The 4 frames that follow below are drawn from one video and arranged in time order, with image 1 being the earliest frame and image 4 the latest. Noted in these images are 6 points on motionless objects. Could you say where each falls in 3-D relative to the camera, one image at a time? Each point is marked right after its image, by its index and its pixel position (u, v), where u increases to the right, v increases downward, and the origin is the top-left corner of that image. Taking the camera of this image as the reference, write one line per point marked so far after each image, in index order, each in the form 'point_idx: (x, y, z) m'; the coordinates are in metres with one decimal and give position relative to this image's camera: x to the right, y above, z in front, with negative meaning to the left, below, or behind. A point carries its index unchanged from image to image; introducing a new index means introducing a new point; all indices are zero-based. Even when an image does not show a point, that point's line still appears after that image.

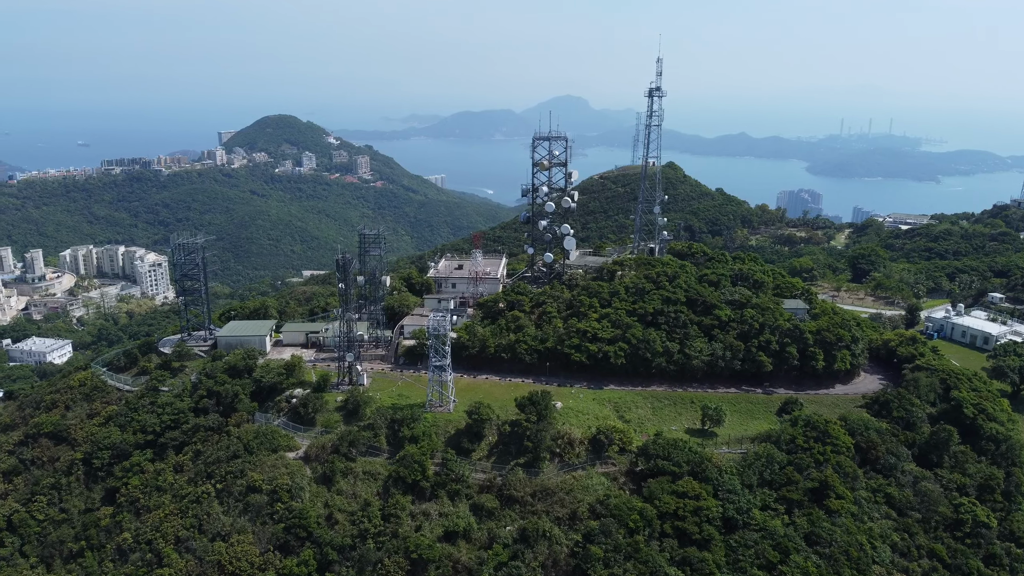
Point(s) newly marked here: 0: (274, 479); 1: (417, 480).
0: (-7.3, -5.9, +19.8) m
1: (-2.9, -5.9, +19.6) m
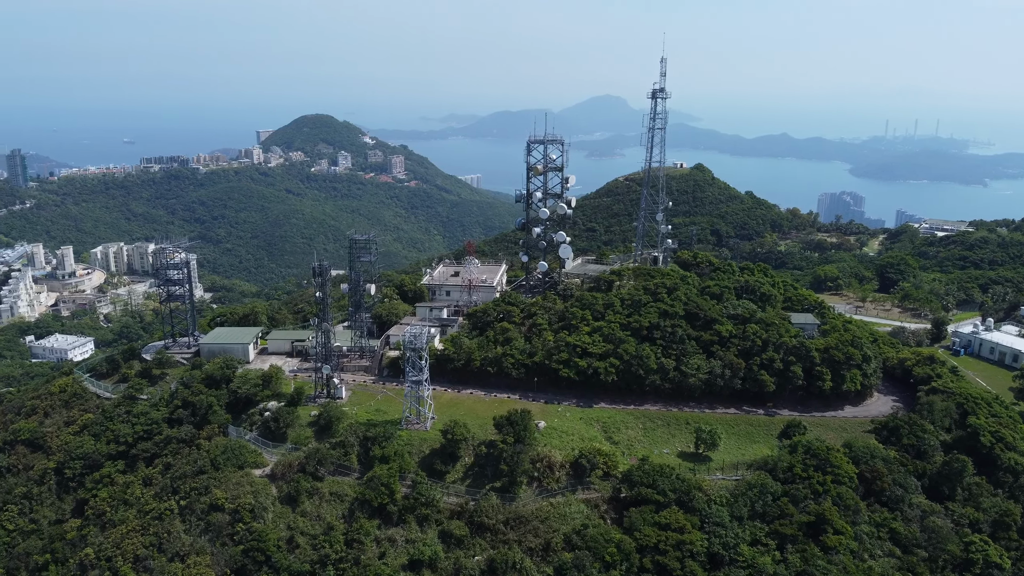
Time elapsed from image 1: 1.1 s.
0: (-8.1, -6.2, +19.1) m
1: (-3.7, -6.3, +18.7) m
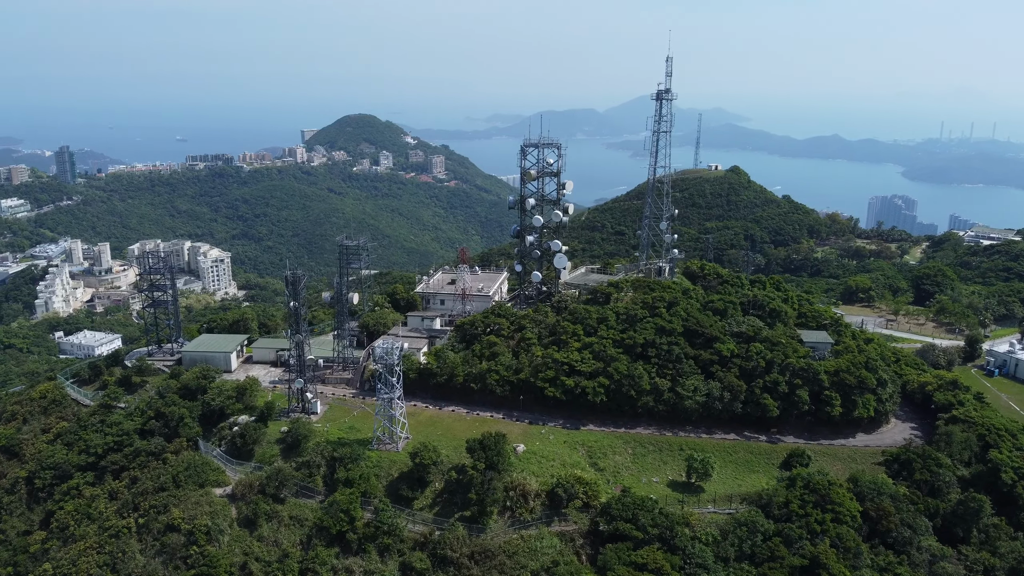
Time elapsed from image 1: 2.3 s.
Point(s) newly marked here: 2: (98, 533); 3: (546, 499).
0: (-9.0, -6.5, +18.3) m
1: (-4.7, -6.7, +17.7) m
2: (-12.5, -7.4, +19.4) m
3: (+1.0, -6.4, +19.5) m
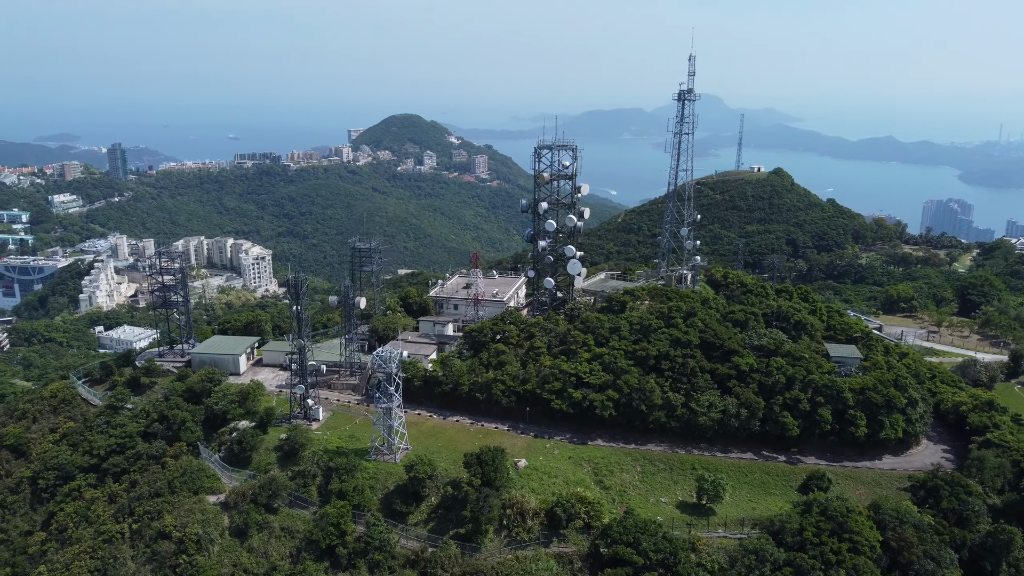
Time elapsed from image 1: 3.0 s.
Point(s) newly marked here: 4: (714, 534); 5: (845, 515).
0: (-9.1, -6.7, +18.0) m
1: (-4.8, -6.9, +17.3) m
2: (-12.6, -7.5, +19.3) m
3: (+1.0, -6.7, +18.7) m
4: (+6.1, -7.5, +19.5) m
5: (+9.7, -6.7, +19.0) m
